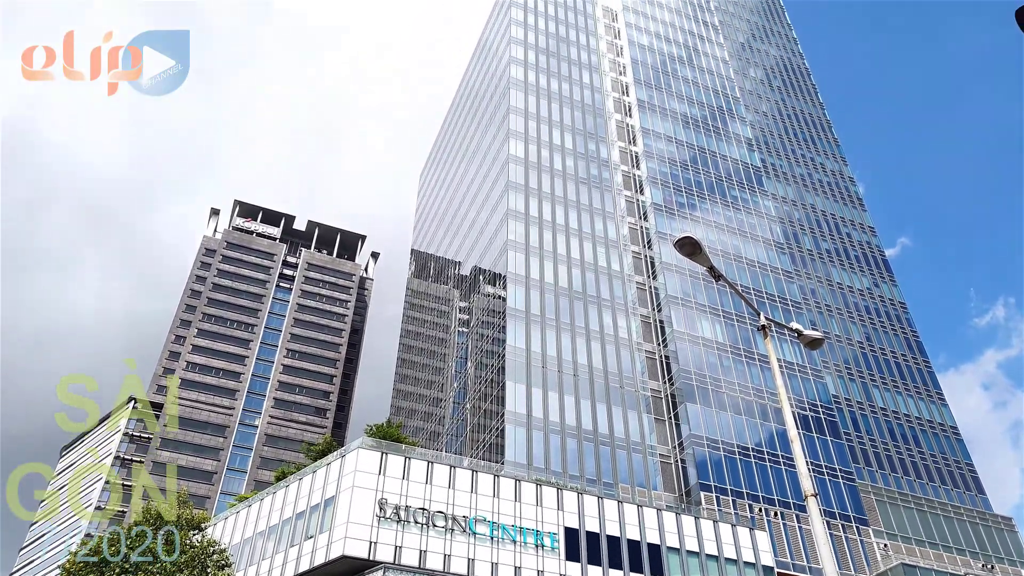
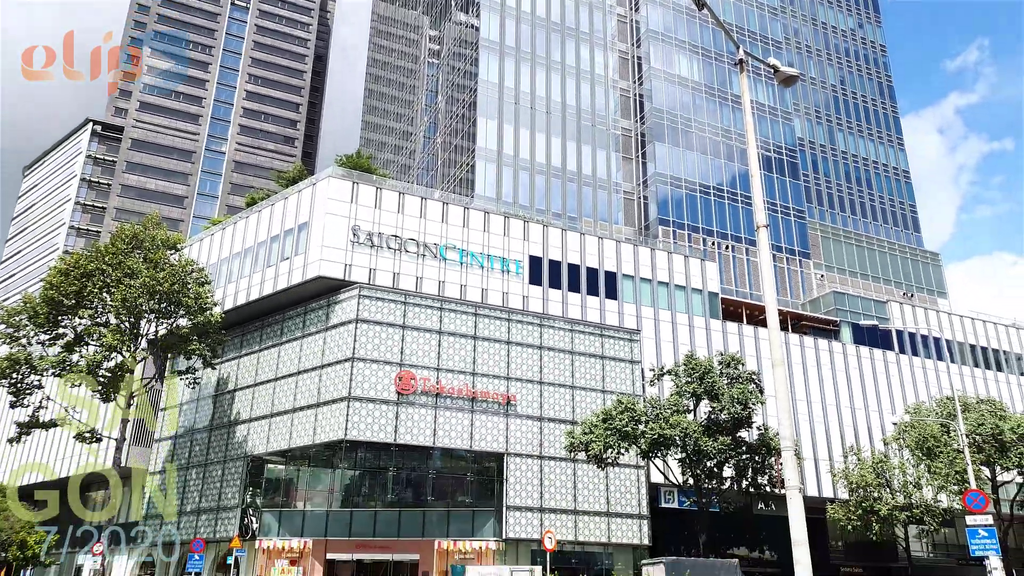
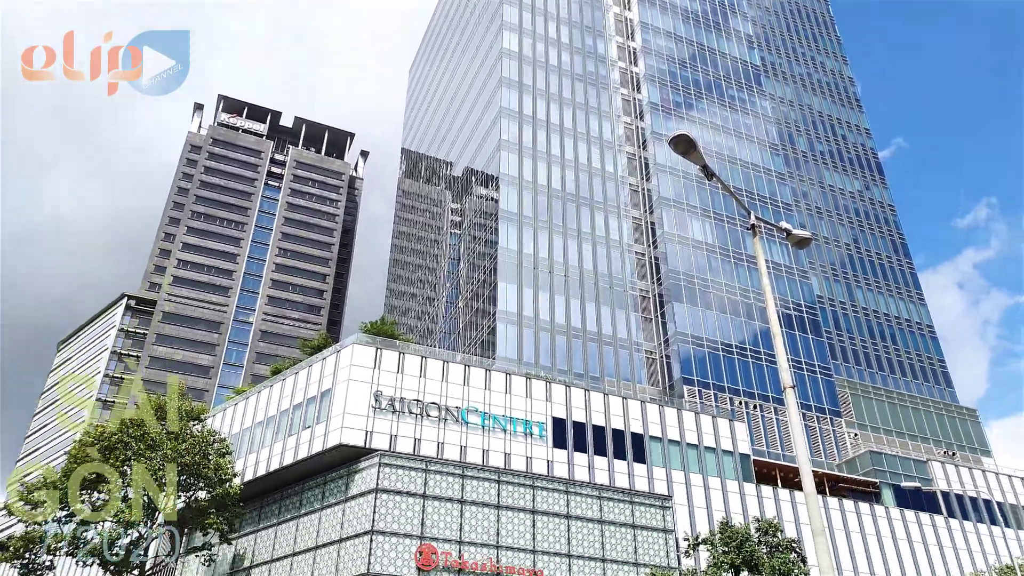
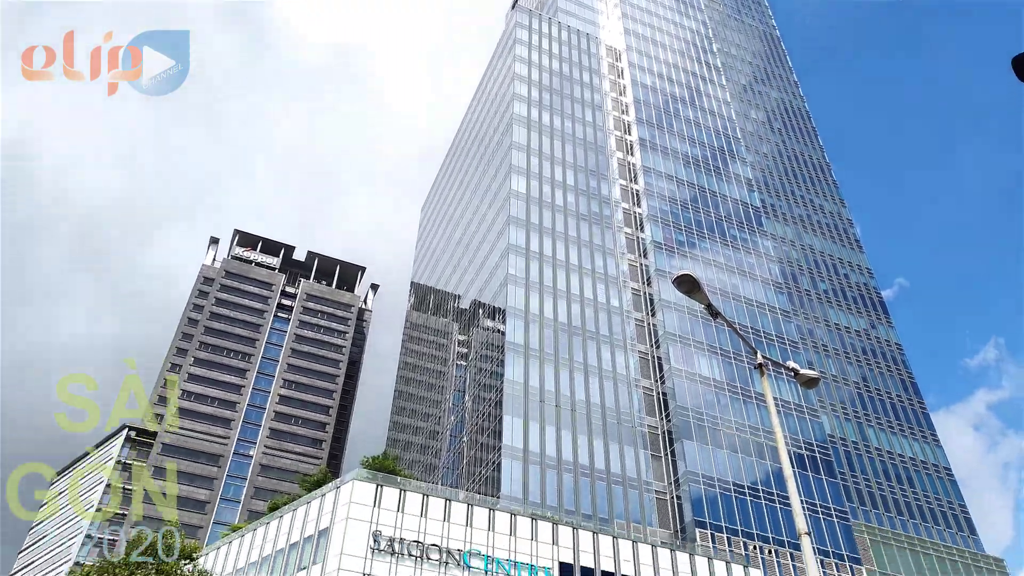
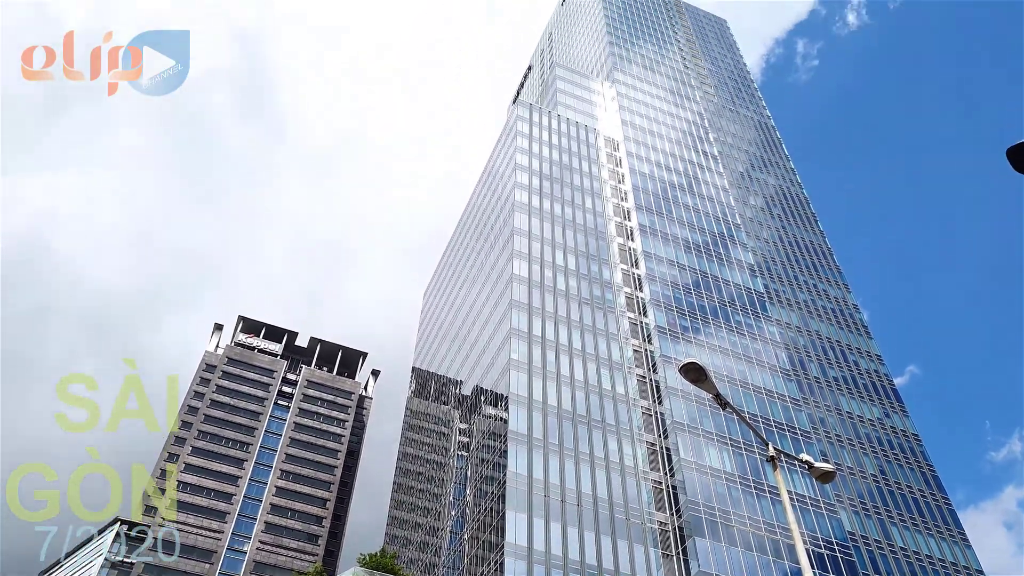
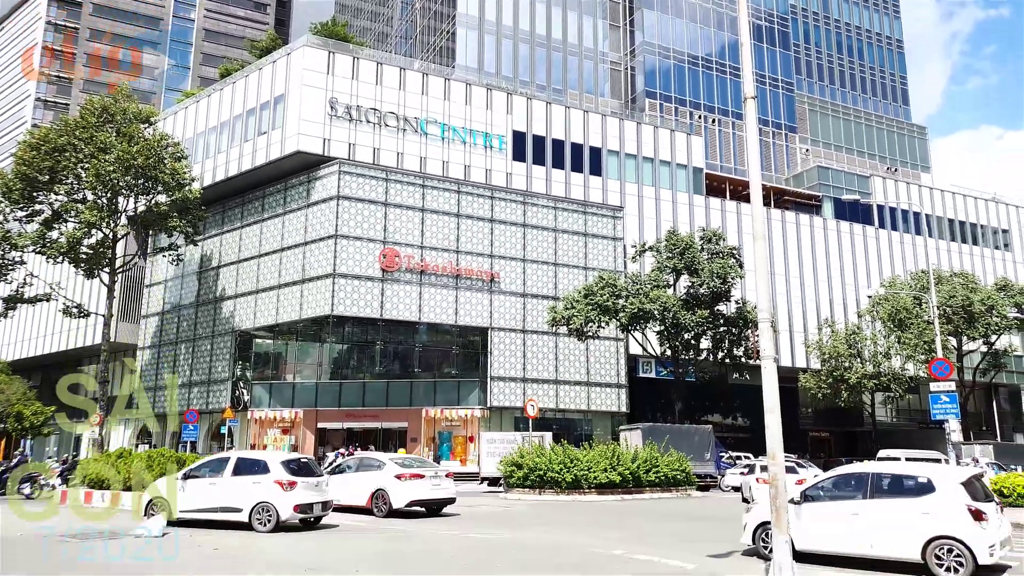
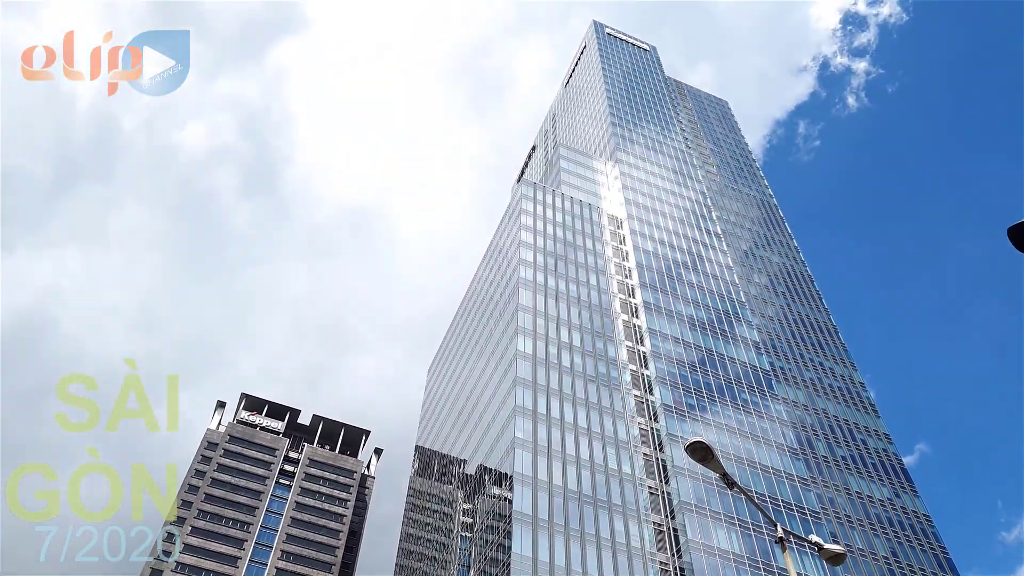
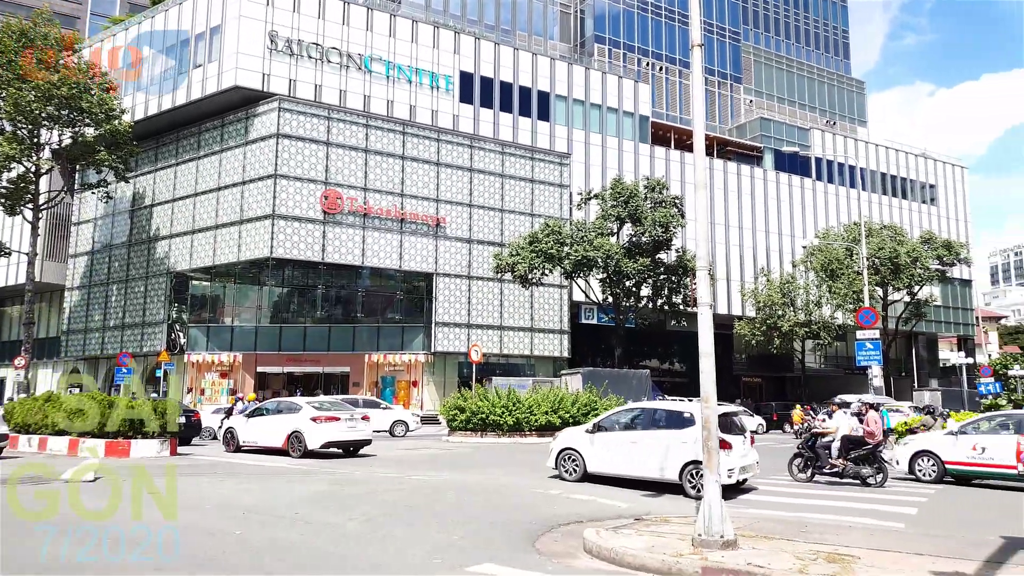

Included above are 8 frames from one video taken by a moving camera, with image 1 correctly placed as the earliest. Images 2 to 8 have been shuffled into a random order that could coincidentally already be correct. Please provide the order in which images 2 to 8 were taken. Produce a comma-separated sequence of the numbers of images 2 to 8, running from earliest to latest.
5, 7, 4, 3, 2, 6, 8
